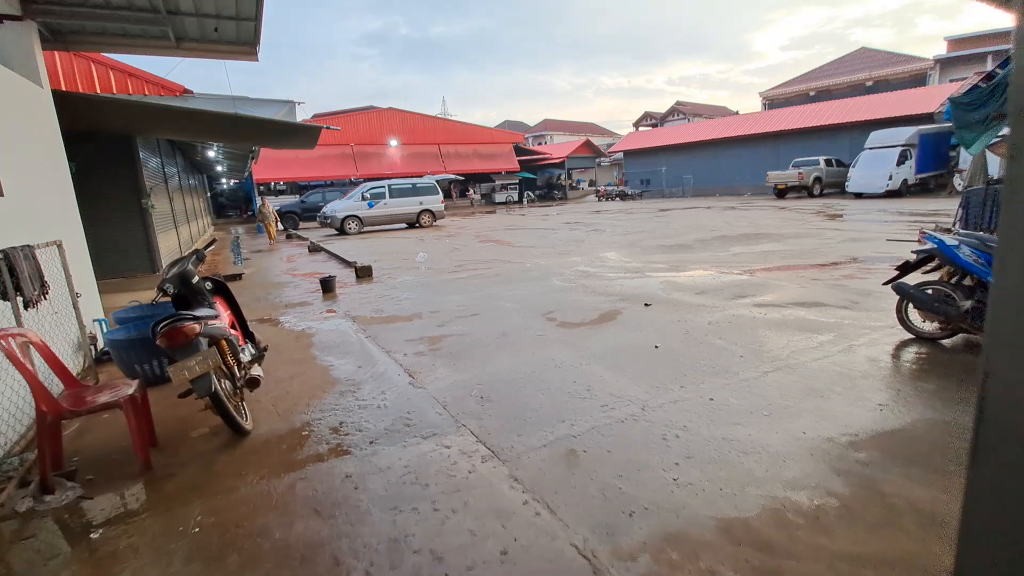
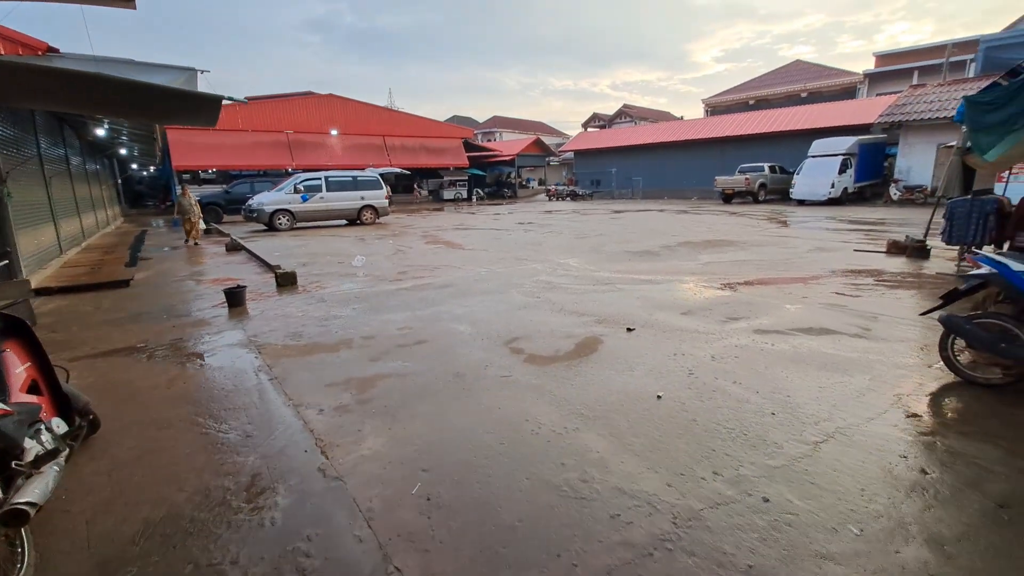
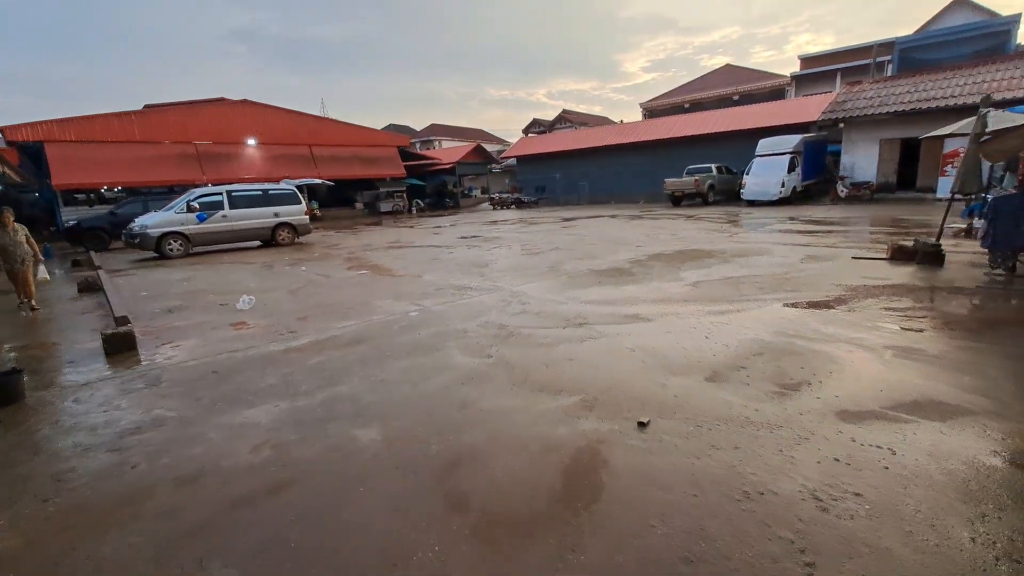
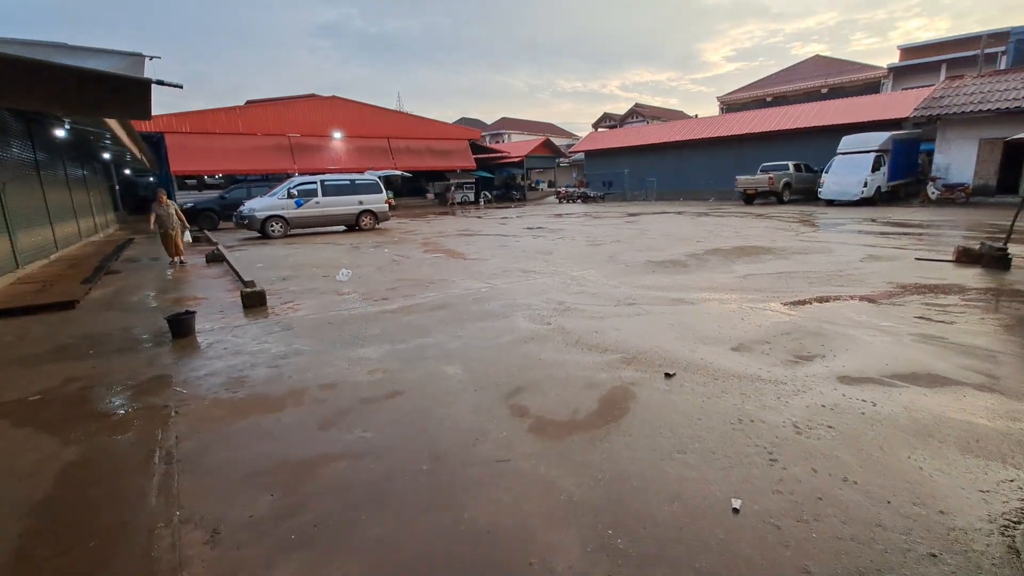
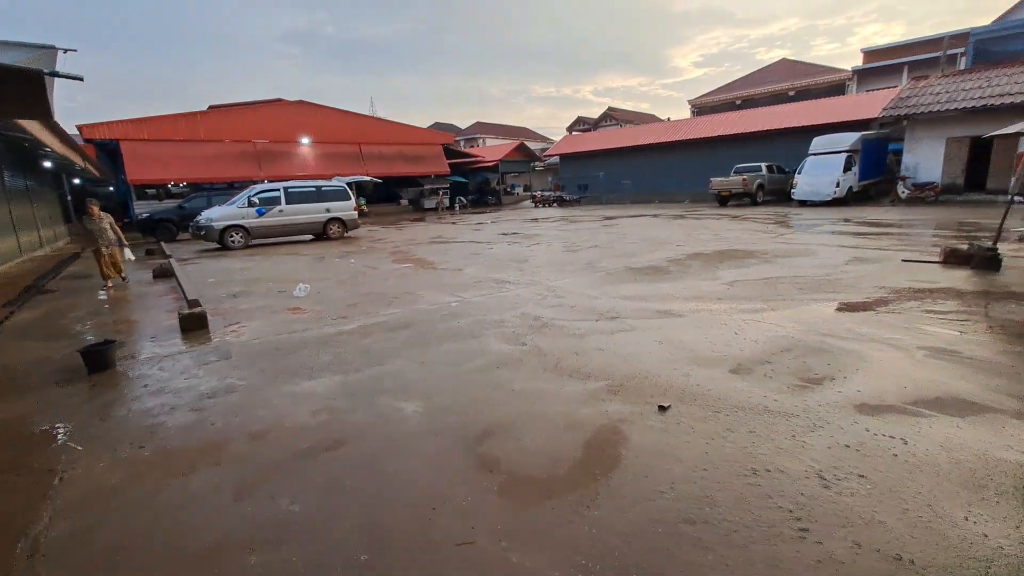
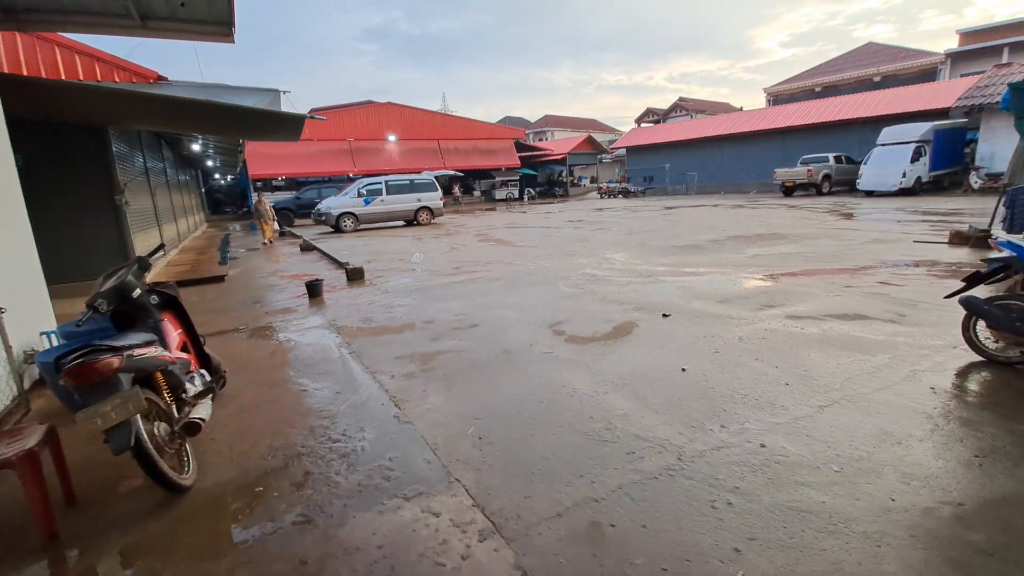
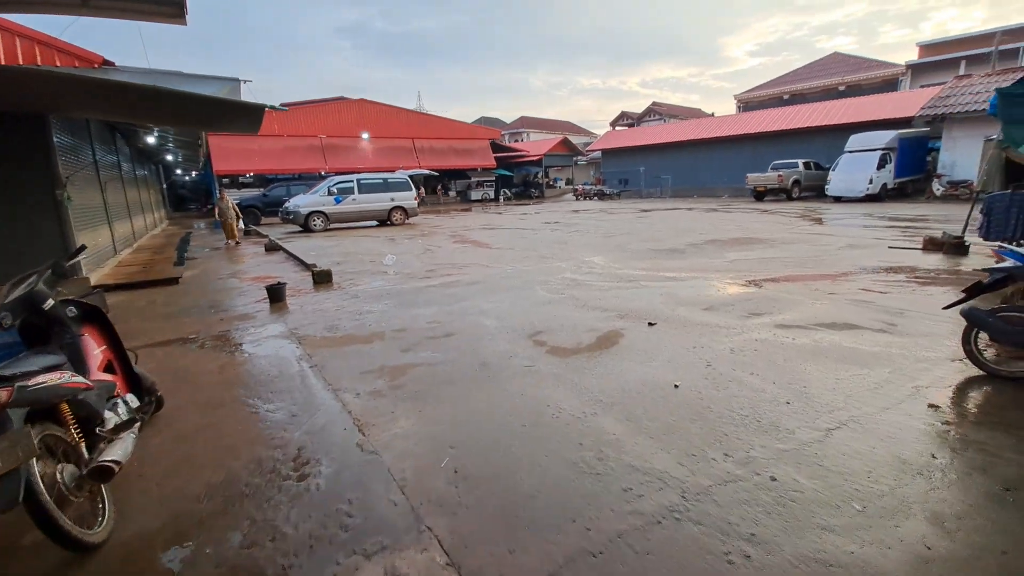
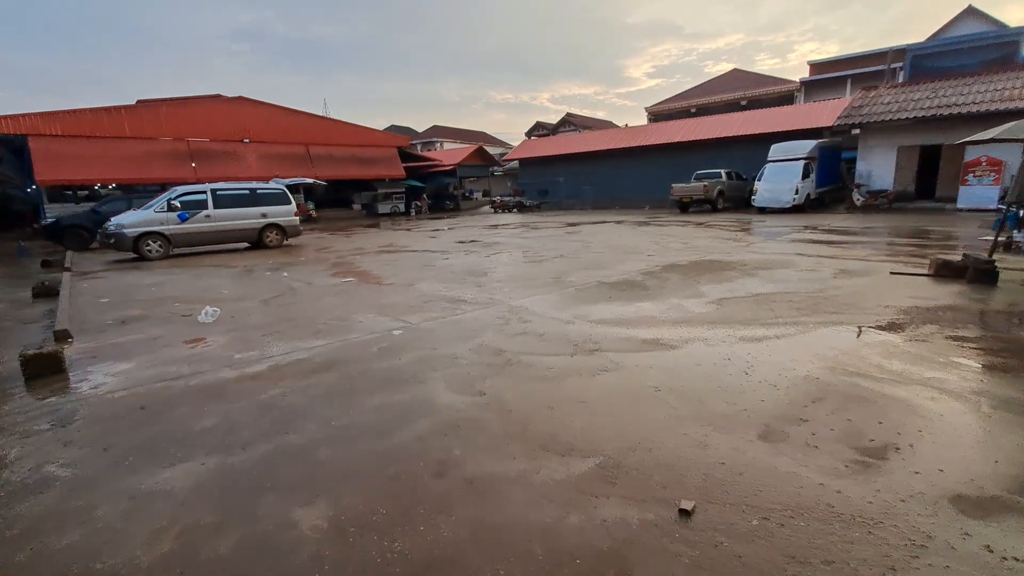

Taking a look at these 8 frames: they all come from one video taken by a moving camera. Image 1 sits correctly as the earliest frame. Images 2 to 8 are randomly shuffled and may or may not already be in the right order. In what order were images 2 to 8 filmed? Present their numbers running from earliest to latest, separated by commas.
6, 7, 2, 4, 5, 3, 8
